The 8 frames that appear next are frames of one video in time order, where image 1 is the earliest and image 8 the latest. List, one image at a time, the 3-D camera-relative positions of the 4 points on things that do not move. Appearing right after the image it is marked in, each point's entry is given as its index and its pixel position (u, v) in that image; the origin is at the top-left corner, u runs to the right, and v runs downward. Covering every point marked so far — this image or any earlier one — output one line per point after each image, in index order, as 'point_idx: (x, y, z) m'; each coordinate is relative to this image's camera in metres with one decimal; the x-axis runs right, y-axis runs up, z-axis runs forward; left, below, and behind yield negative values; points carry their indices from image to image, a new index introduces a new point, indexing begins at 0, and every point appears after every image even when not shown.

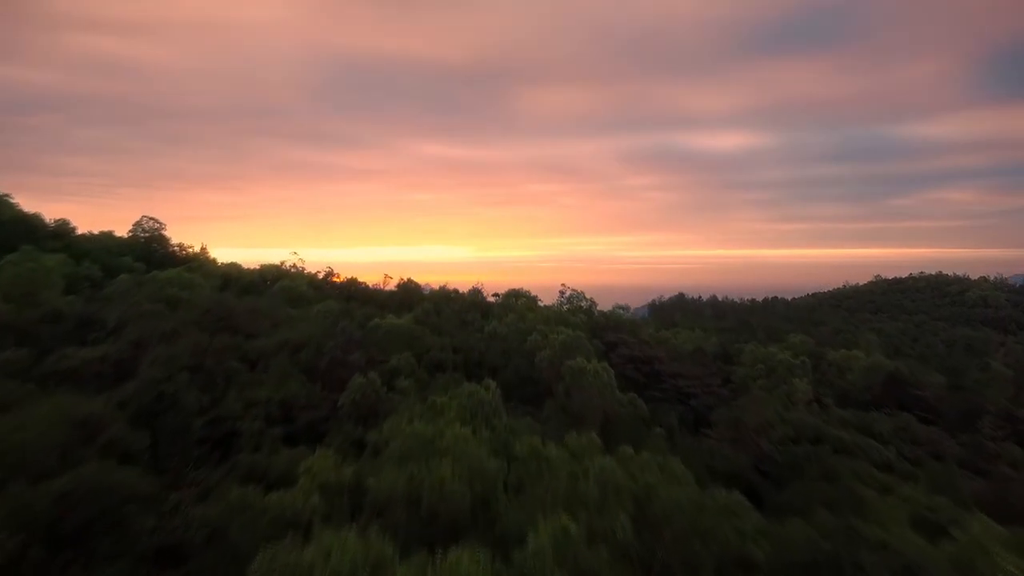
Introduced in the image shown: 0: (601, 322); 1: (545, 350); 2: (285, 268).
0: (+3.2, -1.2, +18.9) m
1: (+0.8, -1.5, +12.4) m
2: (-8.5, +0.7, +20.0) m
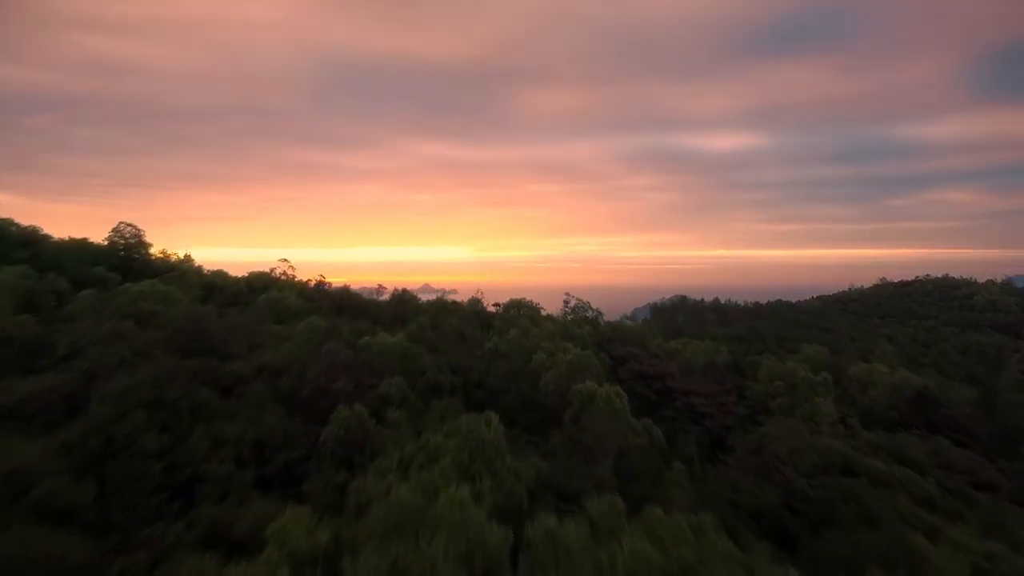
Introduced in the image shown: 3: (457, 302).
0: (+3.3, -1.5, +17.8) m
1: (+0.8, -1.8, +11.4) m
2: (-8.4, +0.4, +19.0) m
3: (-1.6, -0.6, +17.0) m
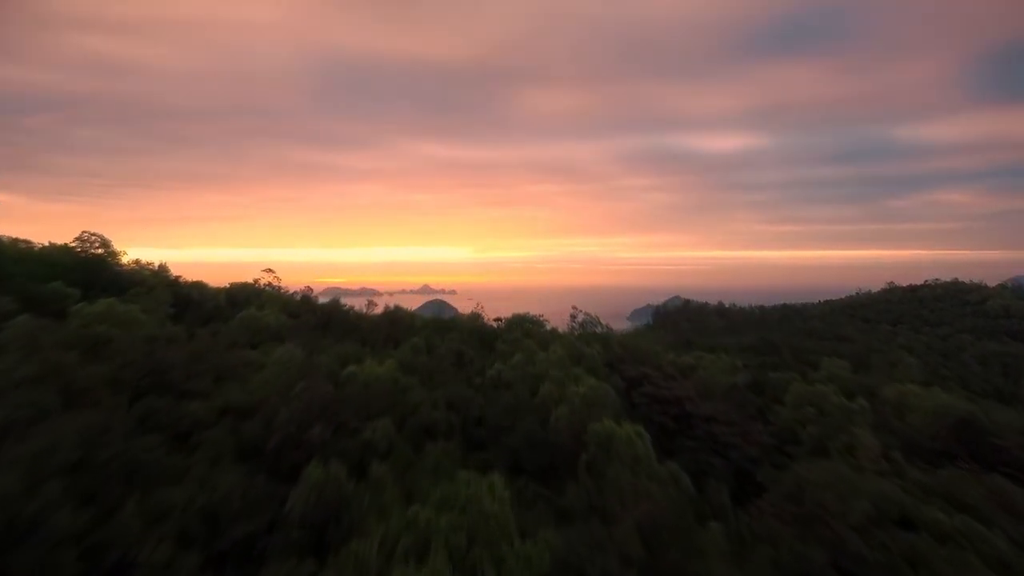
0: (+3.4, -2.0, +16.4) m
1: (+0.9, -2.2, +9.9) m
2: (-8.3, 0.0, +17.6) m
3: (-1.5, -1.0, +15.6) m
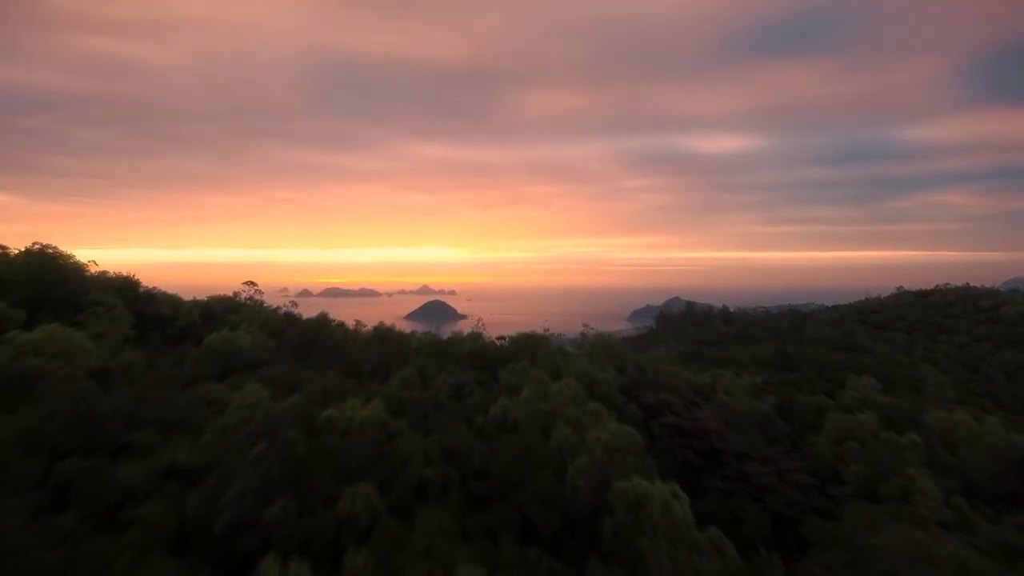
0: (+3.5, -2.4, +14.9) m
1: (+1.1, -2.6, +8.4) m
2: (-8.2, -0.5, +16.0) m
3: (-1.4, -1.5, +14.0) m
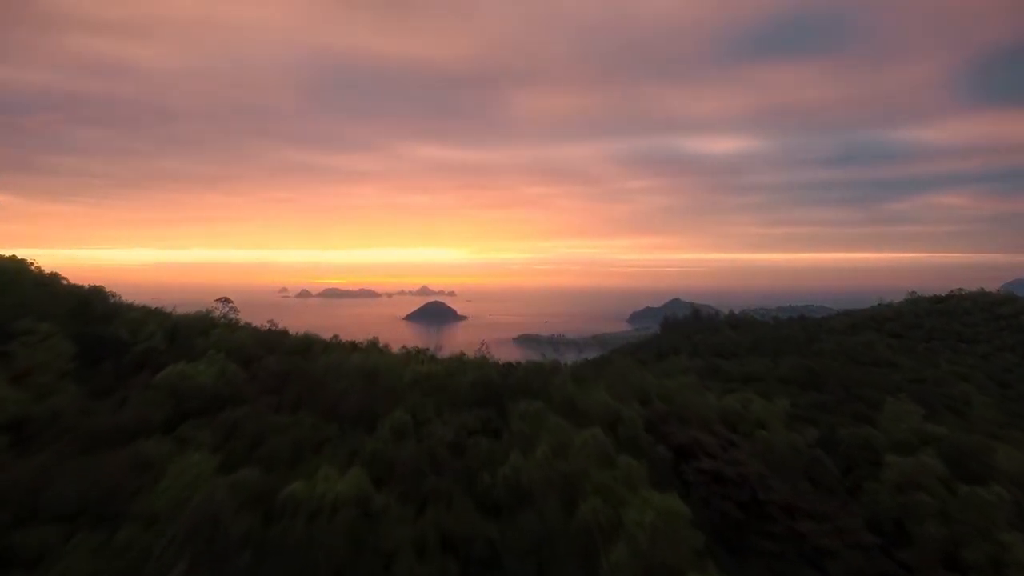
0: (+3.7, -2.9, +13.0) m
1: (+1.3, -3.1, +6.5) m
2: (-8.0, -0.9, +14.1) m
3: (-1.2, -1.9, +12.2) m
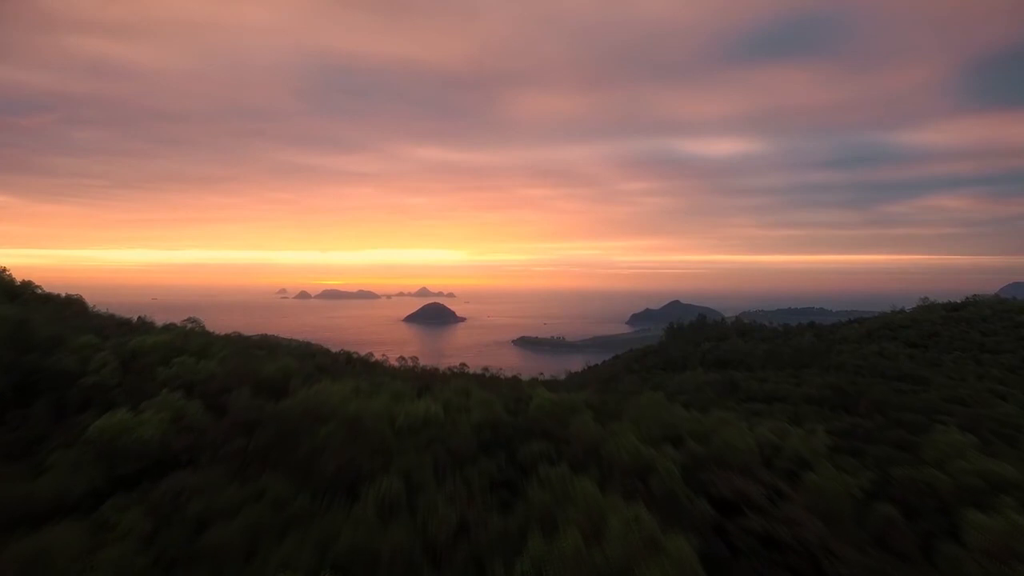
0: (+3.9, -3.4, +11.2) m
1: (+1.5, -3.6, +4.7) m
2: (-7.8, -1.4, +12.3) m
3: (-1.0, -2.4, +10.3) m
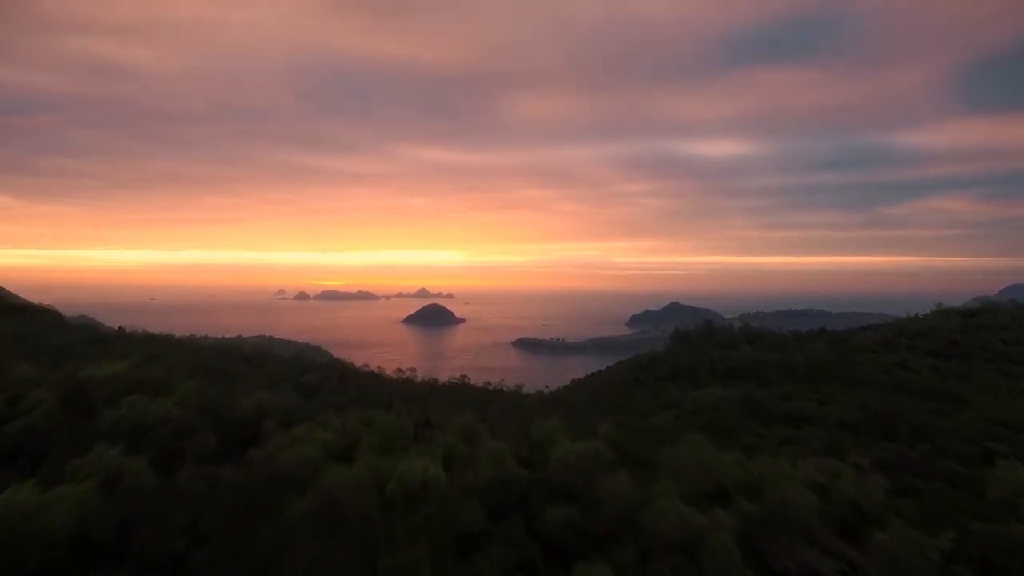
0: (+4.2, -3.9, +9.3) m
1: (+1.8, -4.0, +2.8) m
2: (-7.5, -1.9, +10.4) m
3: (-0.7, -2.9, +8.5) m
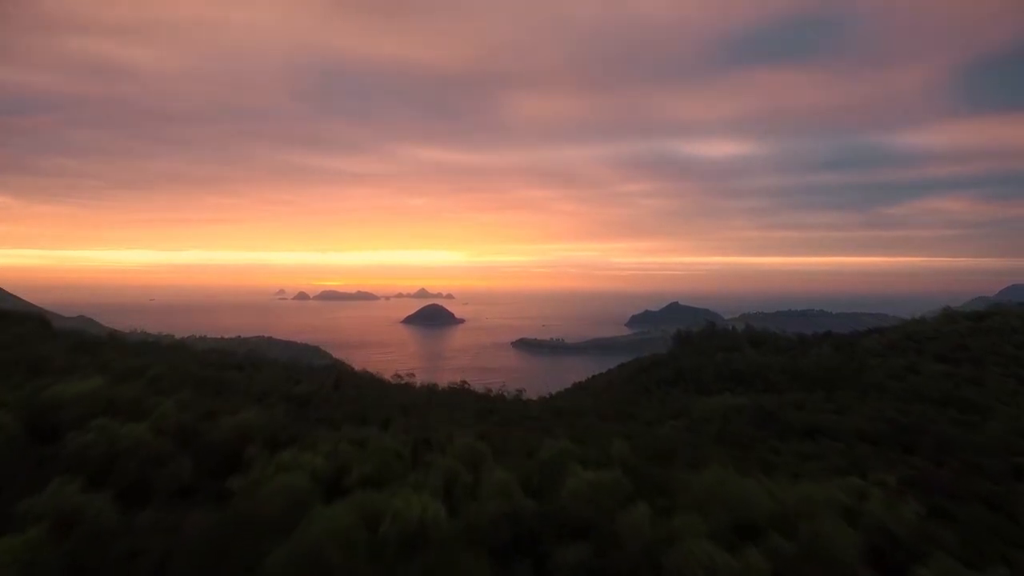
0: (+4.3, -4.1, +8.5) m
1: (+1.9, -4.2, +2.0) m
2: (-7.4, -2.1, +9.5) m
3: (-0.6, -3.1, +7.6) m
